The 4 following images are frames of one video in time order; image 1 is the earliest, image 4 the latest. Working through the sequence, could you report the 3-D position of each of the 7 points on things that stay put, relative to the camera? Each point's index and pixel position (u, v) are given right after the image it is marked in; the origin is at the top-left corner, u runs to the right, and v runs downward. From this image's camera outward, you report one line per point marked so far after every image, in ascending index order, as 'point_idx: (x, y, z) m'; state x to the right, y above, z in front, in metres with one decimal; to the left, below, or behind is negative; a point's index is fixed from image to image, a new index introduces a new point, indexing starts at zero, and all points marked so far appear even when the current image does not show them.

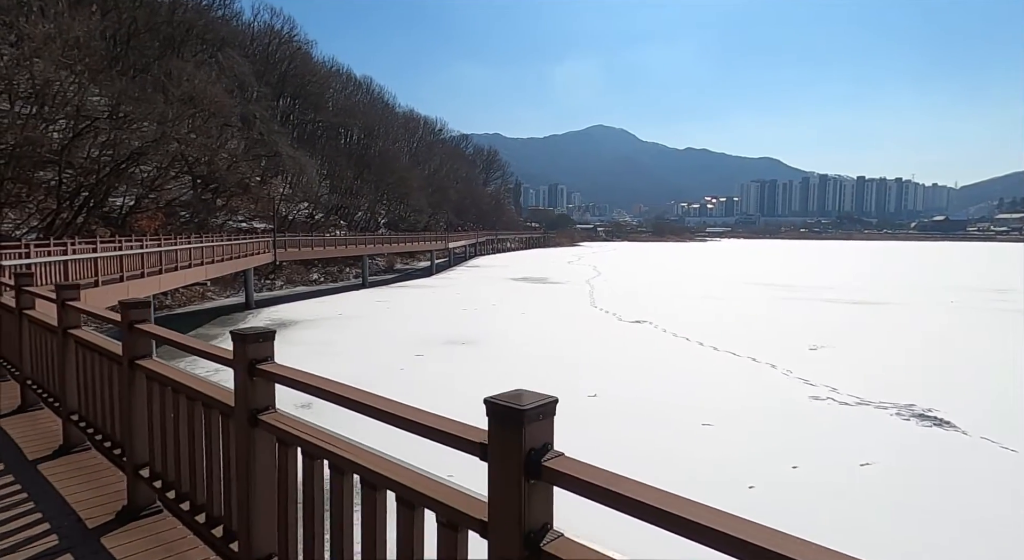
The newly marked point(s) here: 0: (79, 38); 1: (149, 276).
0: (-13.3, +7.5, +19.9) m
1: (-7.0, +0.1, +12.6) m
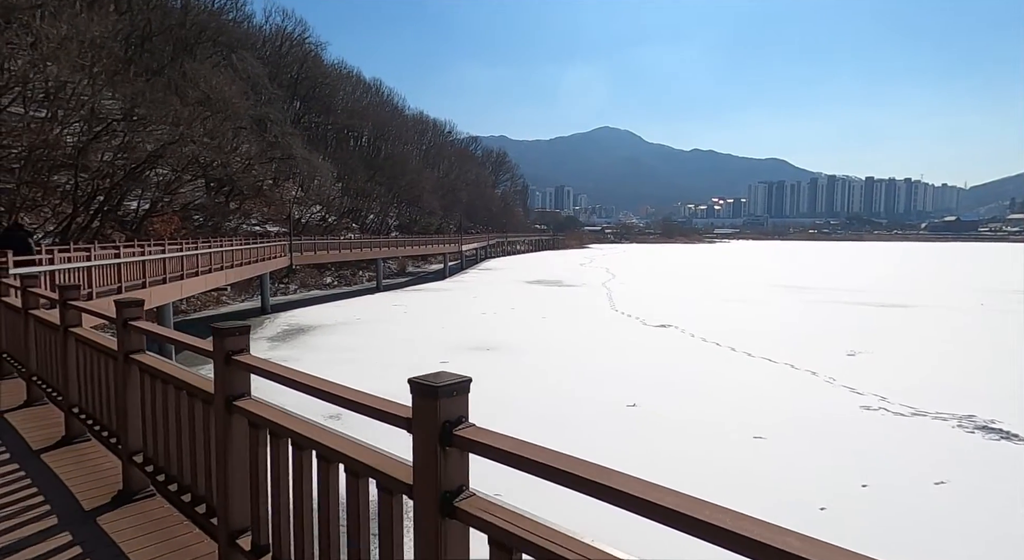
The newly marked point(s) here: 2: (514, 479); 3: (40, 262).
0: (-12.7, +7.4, +19.7) m
1: (-6.5, 0.0, +12.3) m
2: (0.0, -2.1, +6.9) m
3: (-7.5, +0.3, +10.2) m
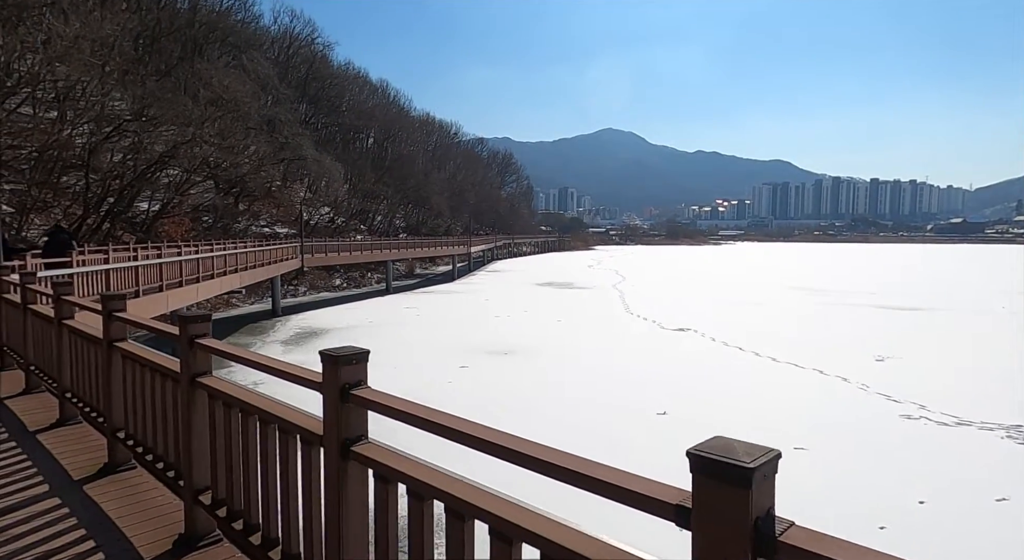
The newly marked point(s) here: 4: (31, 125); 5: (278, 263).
0: (-12.3, +7.3, +19.5) m
1: (-6.1, -0.1, +12.1) m
2: (+0.4, -2.1, +6.6) m
3: (-7.1, +0.2, +10.0) m
4: (-12.8, +4.1, +17.1) m
5: (-7.3, +0.5, +19.9) m
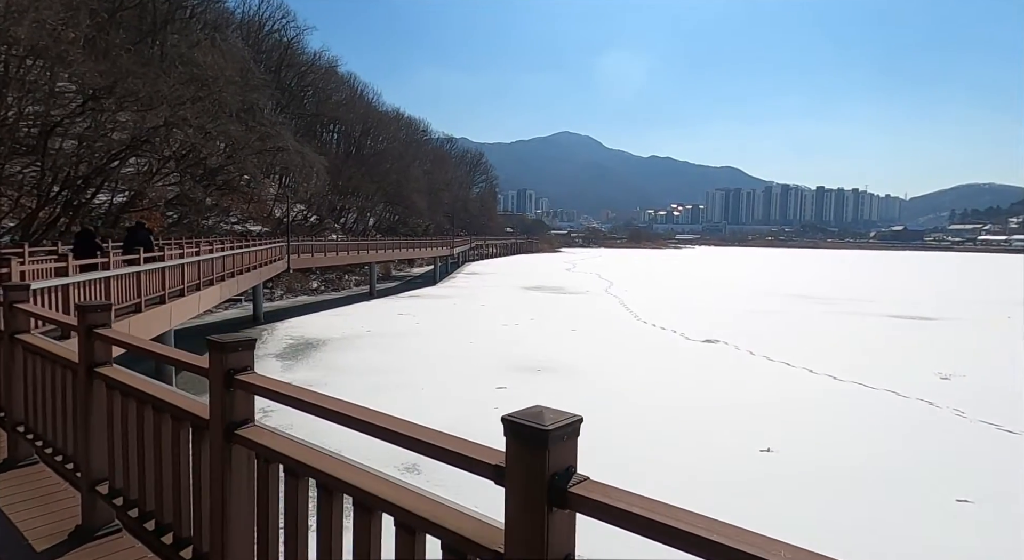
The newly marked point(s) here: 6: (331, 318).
0: (-11.9, +7.3, +17.2) m
1: (-5.3, -0.2, +10.2) m
2: (+1.5, -2.3, +5.2) m
3: (-6.2, +0.2, +8.0) m
4: (-12.3, +4.1, +14.7) m
5: (-7.0, +0.4, +18.0) m
6: (-5.3, -1.1, +18.8) m
